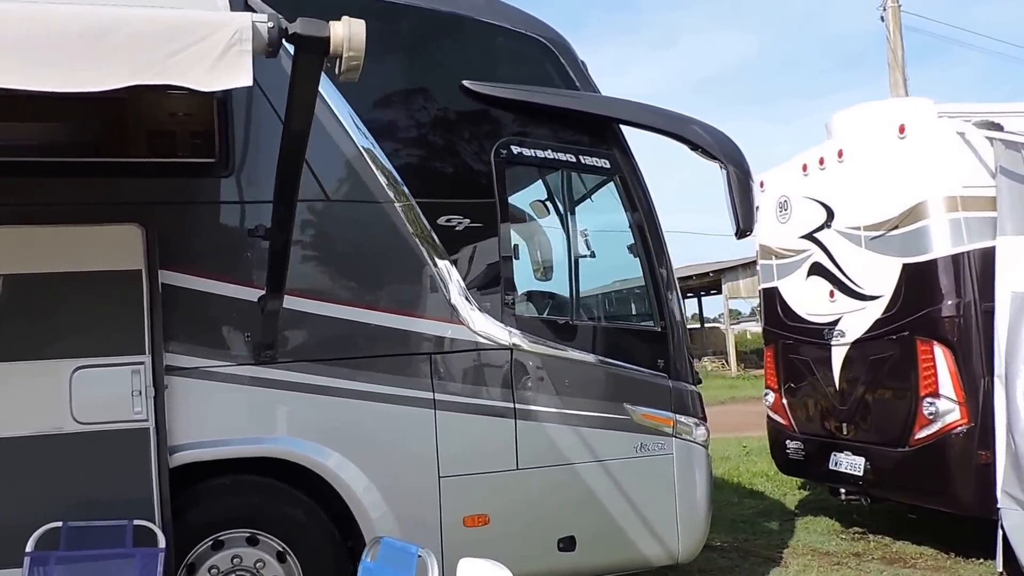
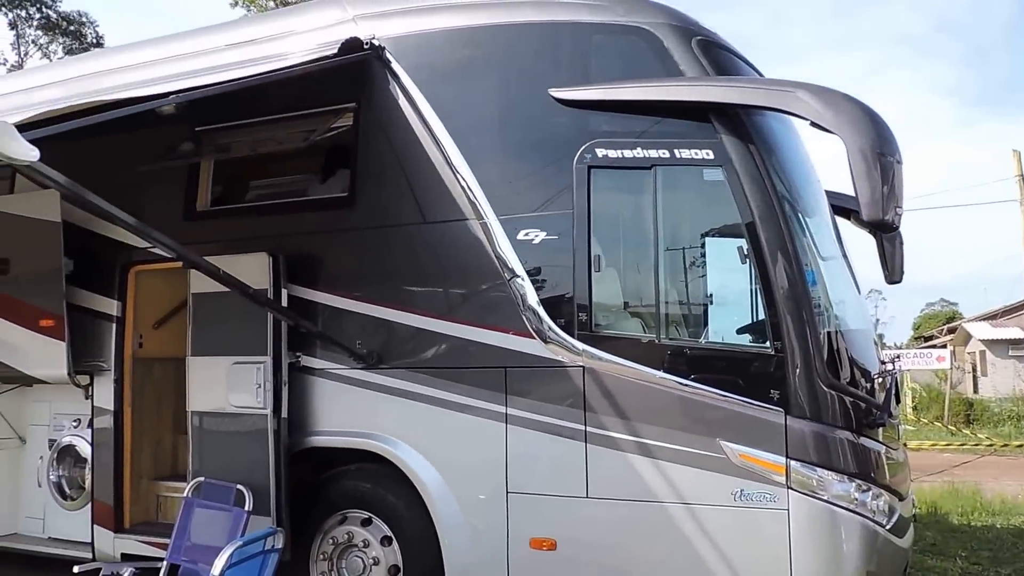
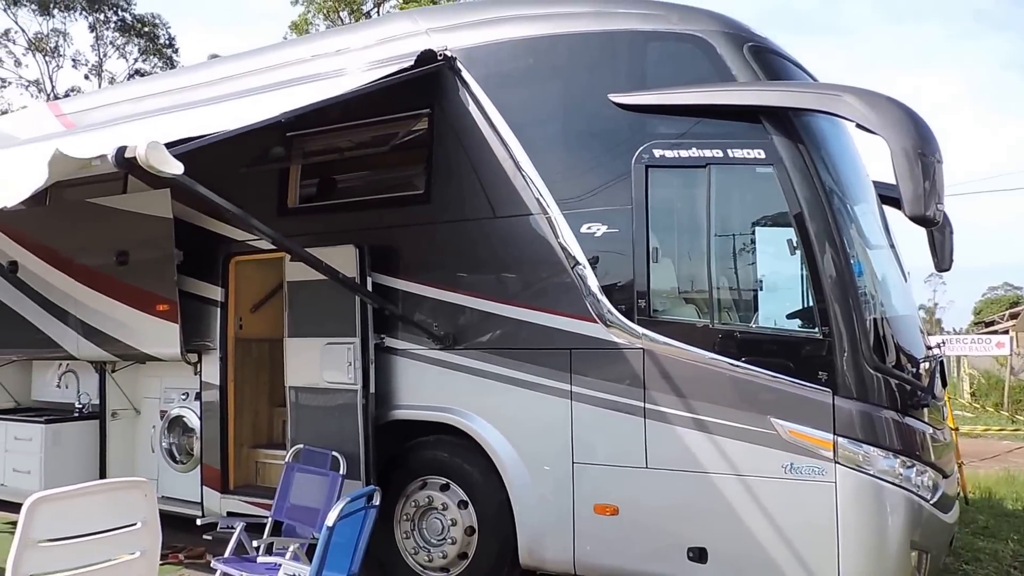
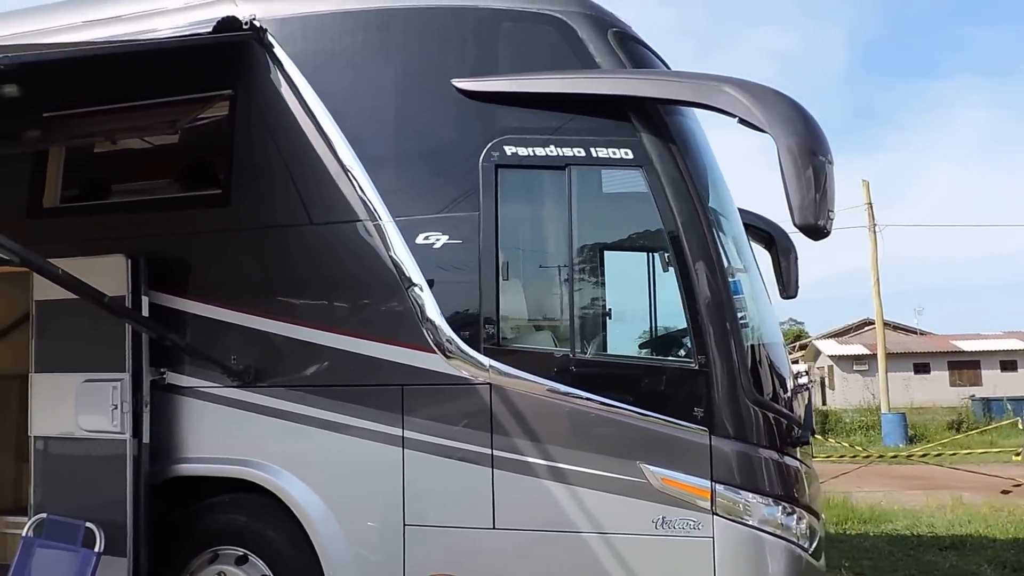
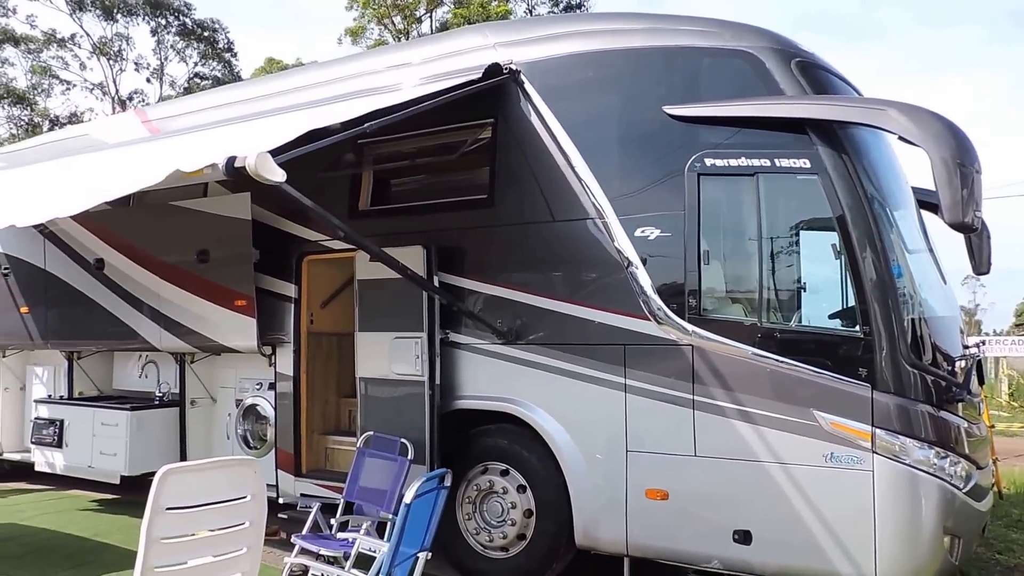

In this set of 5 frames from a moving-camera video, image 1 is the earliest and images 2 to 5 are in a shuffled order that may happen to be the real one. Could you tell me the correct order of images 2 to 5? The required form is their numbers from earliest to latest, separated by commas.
4, 2, 3, 5
